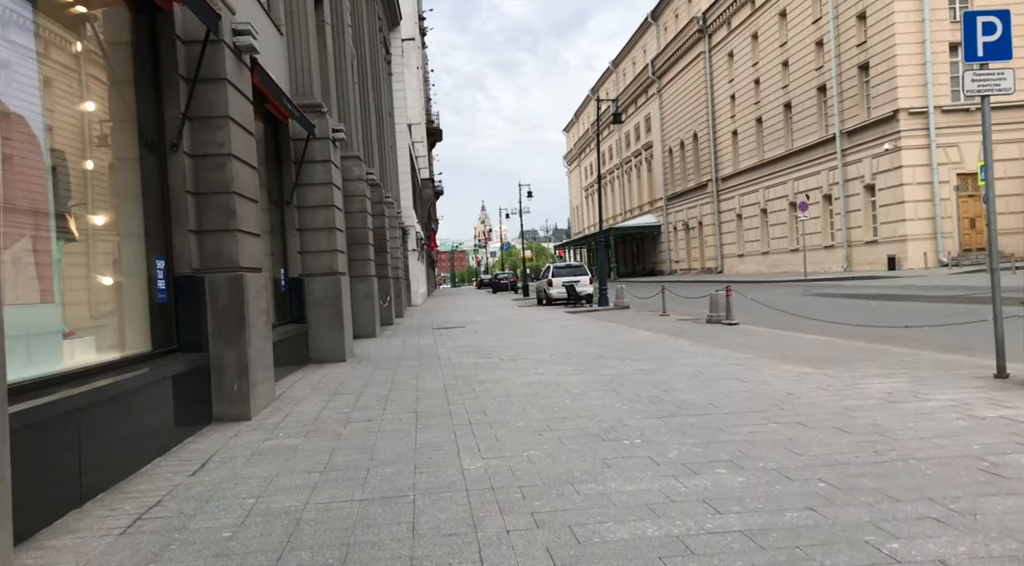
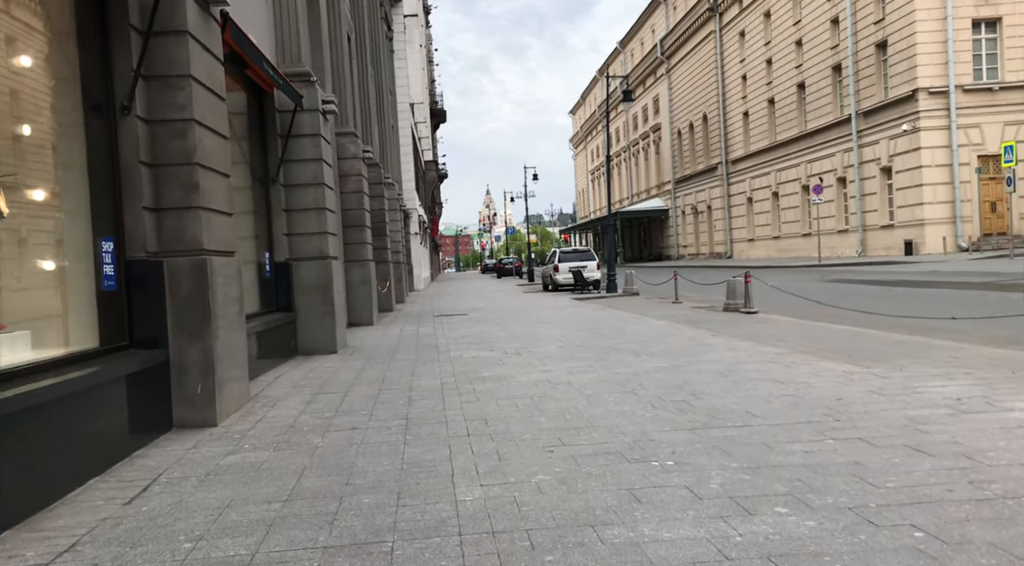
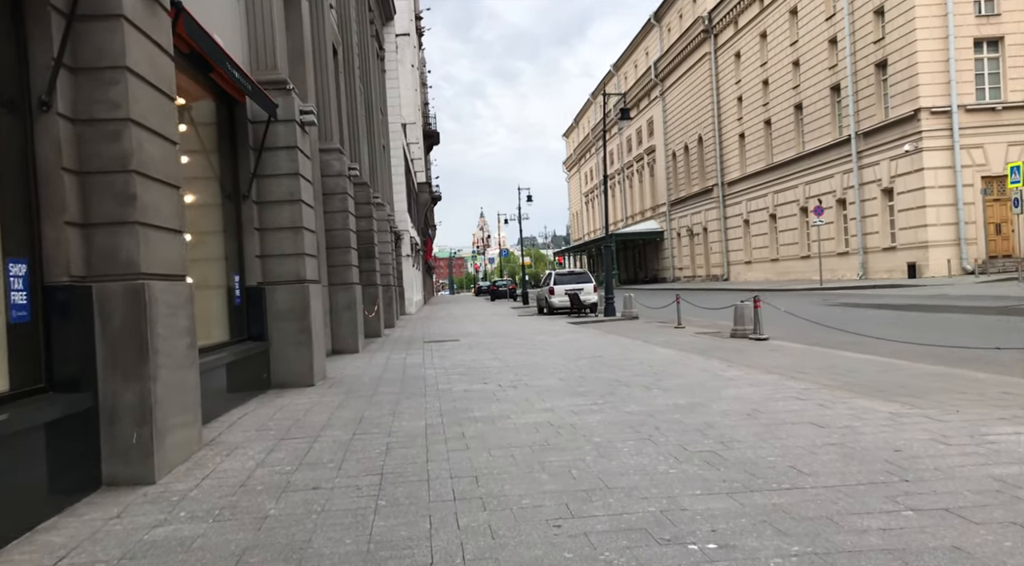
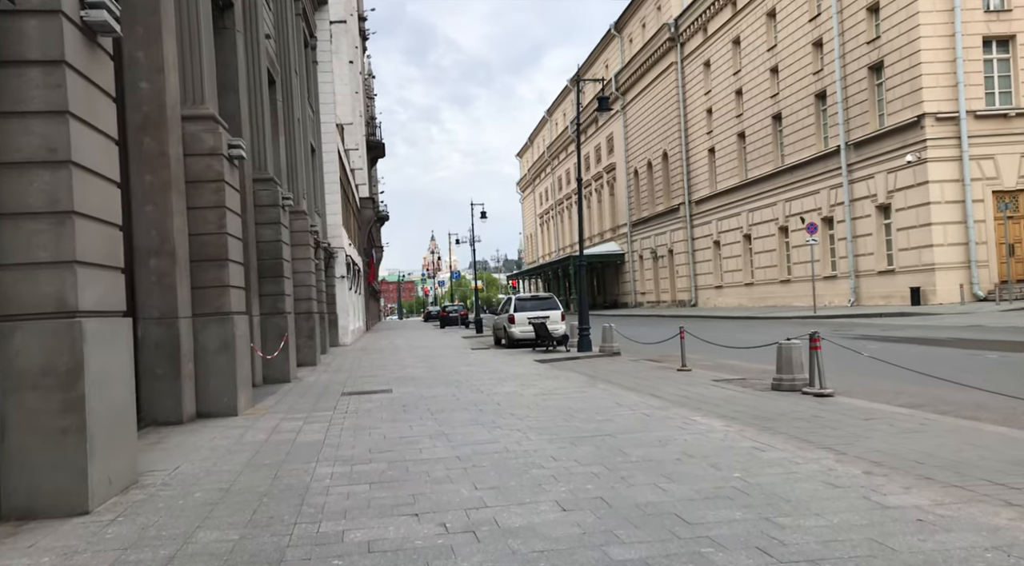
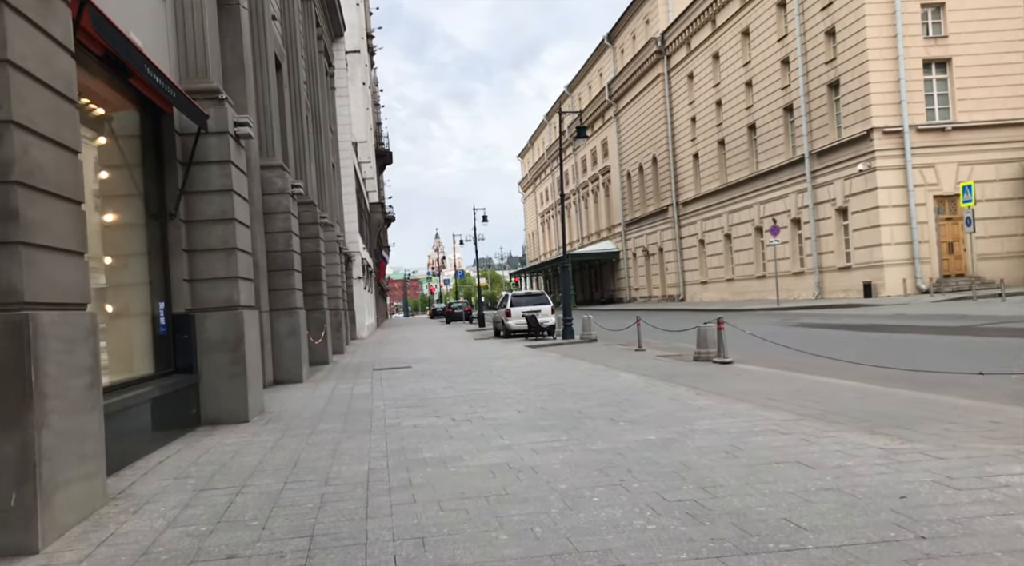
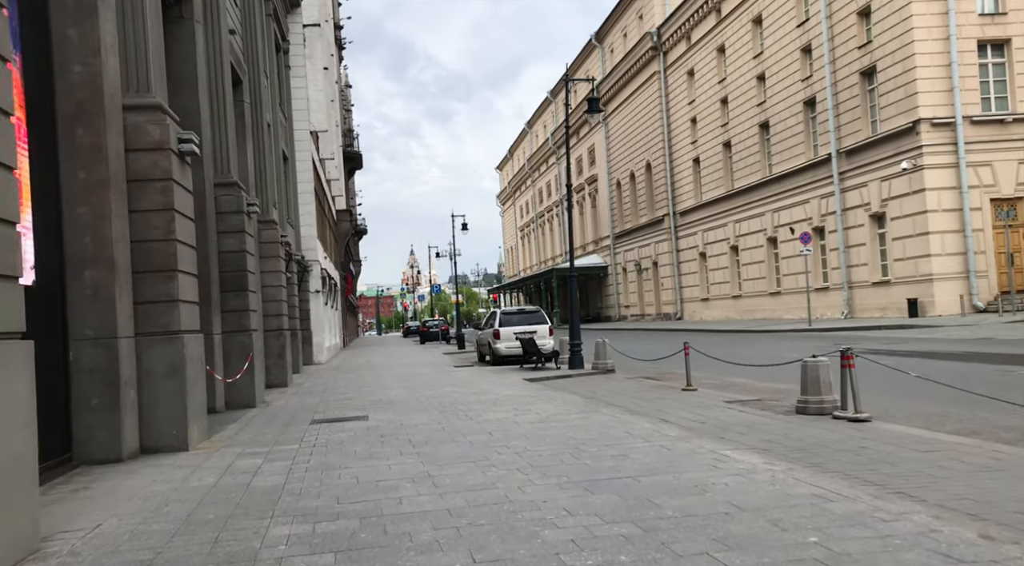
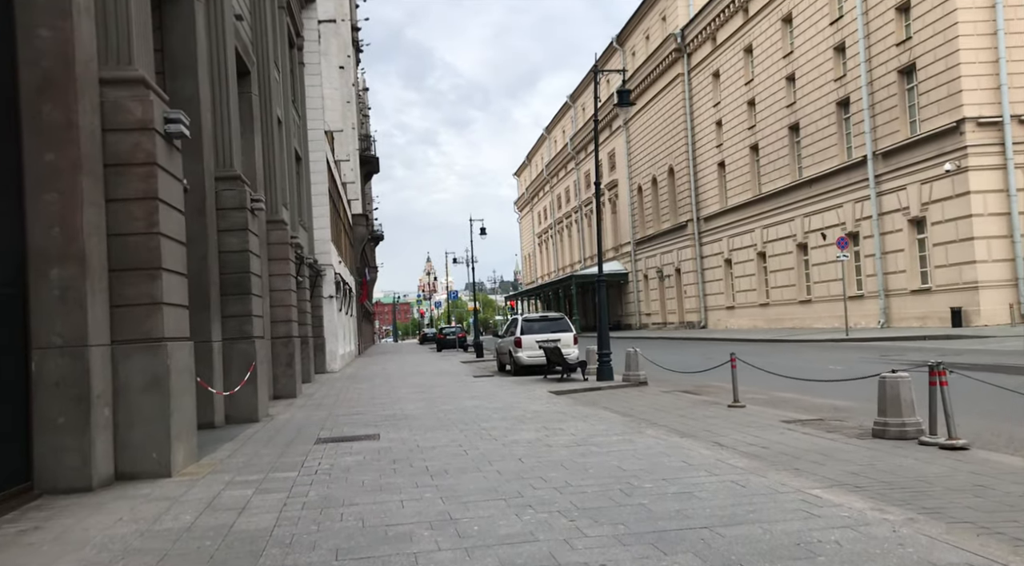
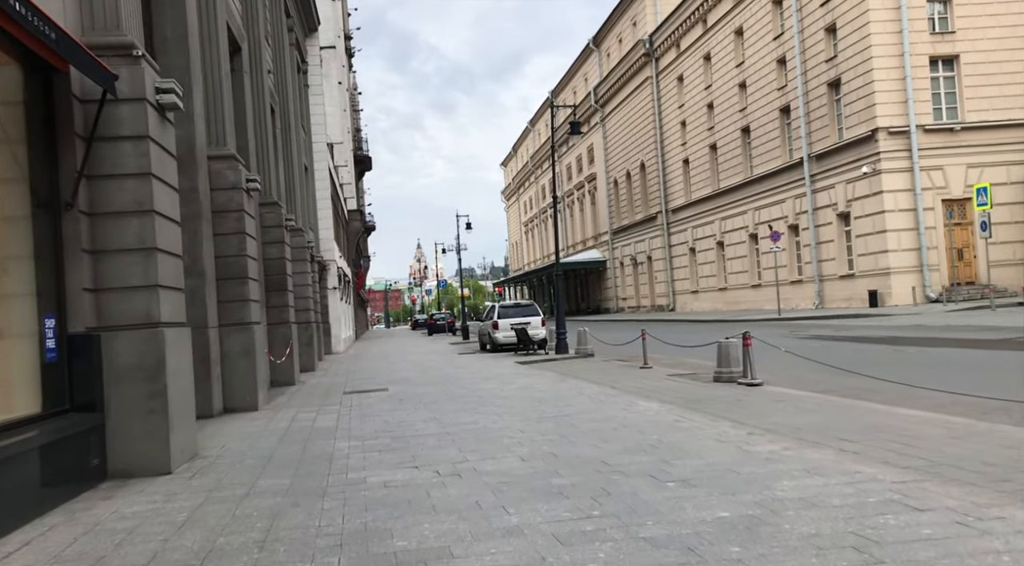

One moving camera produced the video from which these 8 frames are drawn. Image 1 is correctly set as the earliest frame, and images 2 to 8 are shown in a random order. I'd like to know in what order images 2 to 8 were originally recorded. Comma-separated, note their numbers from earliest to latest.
2, 3, 5, 8, 4, 6, 7
